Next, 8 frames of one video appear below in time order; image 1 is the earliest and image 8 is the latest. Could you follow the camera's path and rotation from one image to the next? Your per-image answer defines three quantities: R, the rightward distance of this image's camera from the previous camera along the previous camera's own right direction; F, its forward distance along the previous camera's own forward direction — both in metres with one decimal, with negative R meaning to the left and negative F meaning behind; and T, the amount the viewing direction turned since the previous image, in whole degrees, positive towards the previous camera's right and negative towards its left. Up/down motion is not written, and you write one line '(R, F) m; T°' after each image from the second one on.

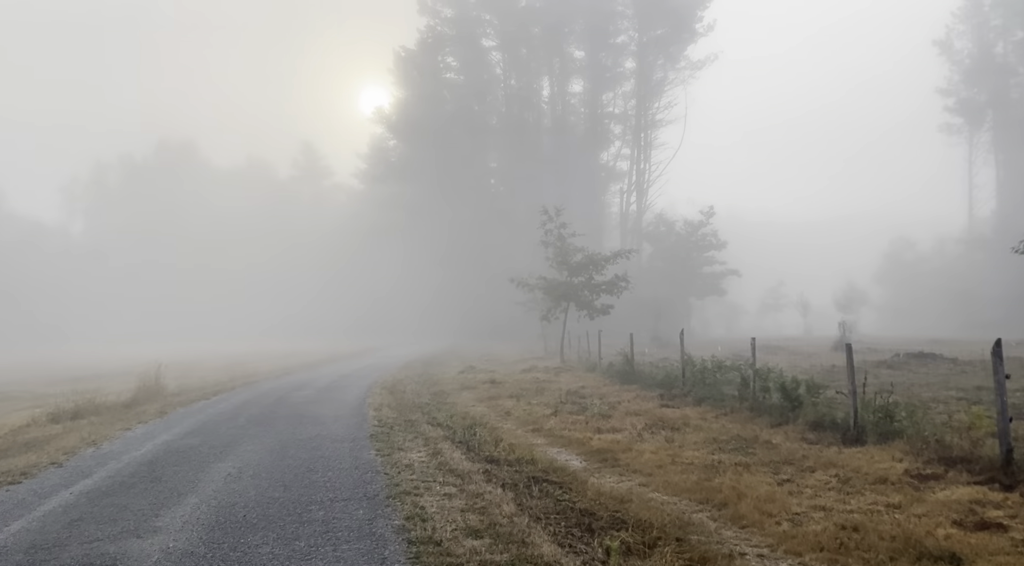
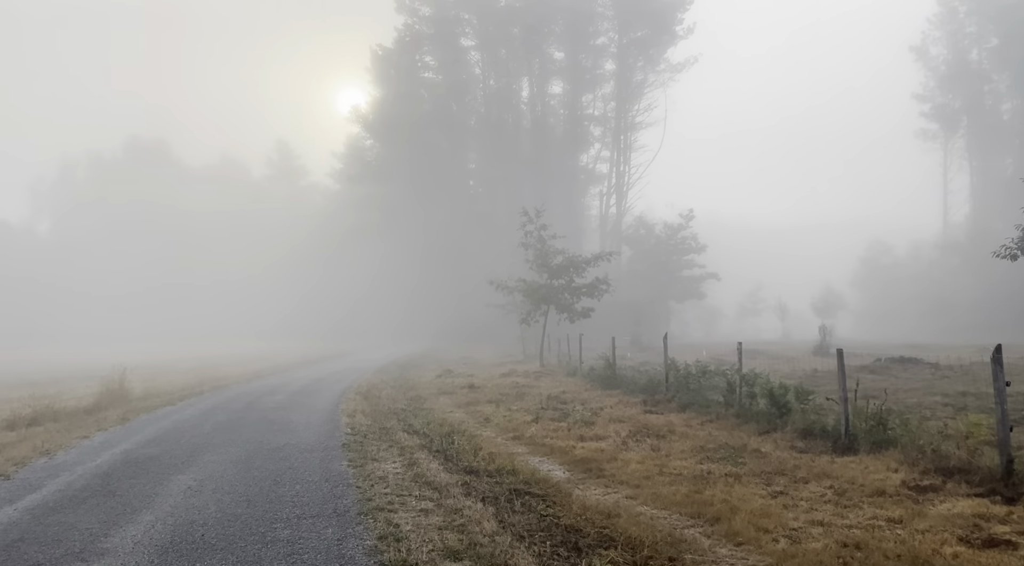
(0.0, +0.5) m; +2°
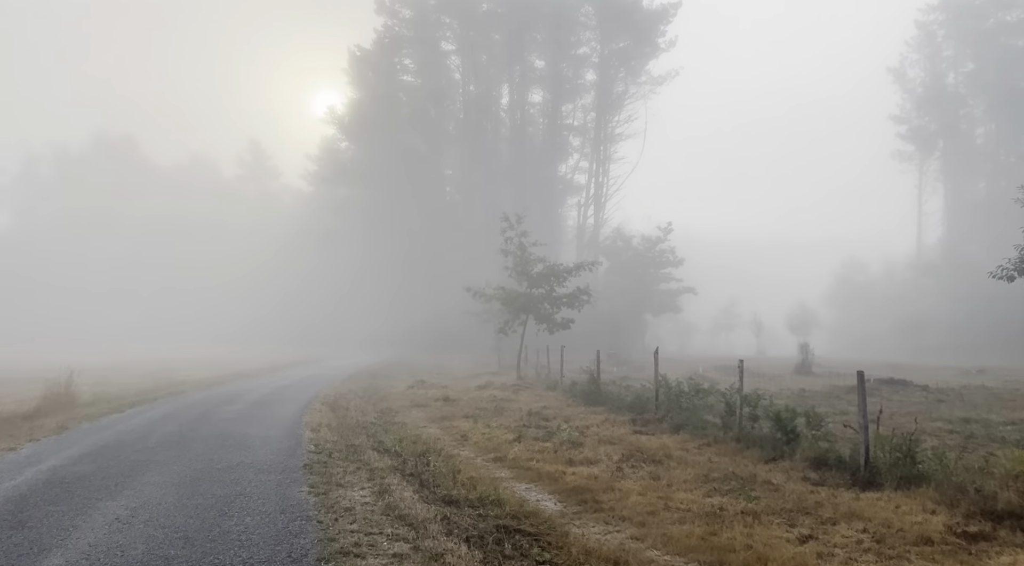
(-0.2, +1.2) m; +2°
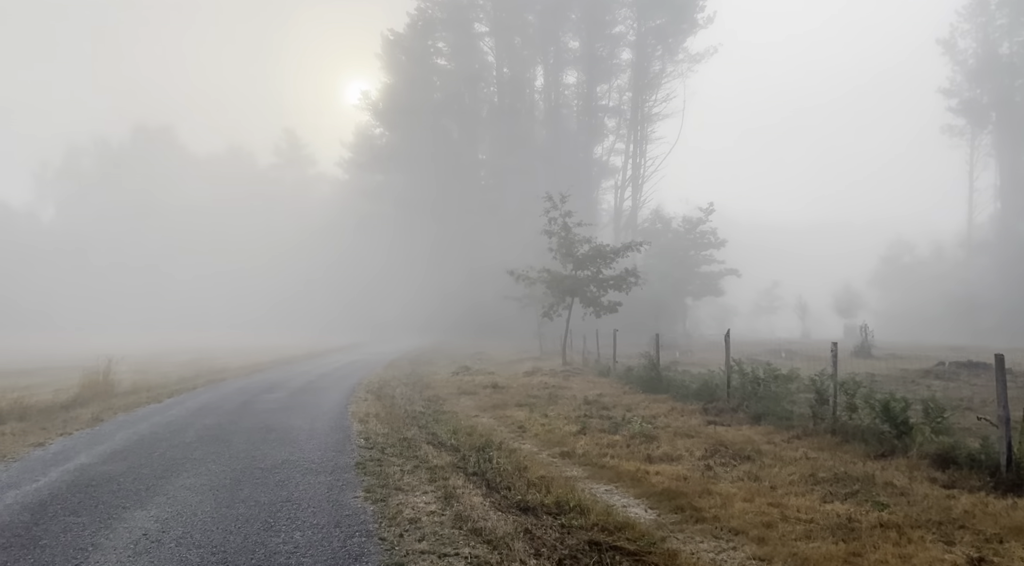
(-0.6, +1.3) m; -3°
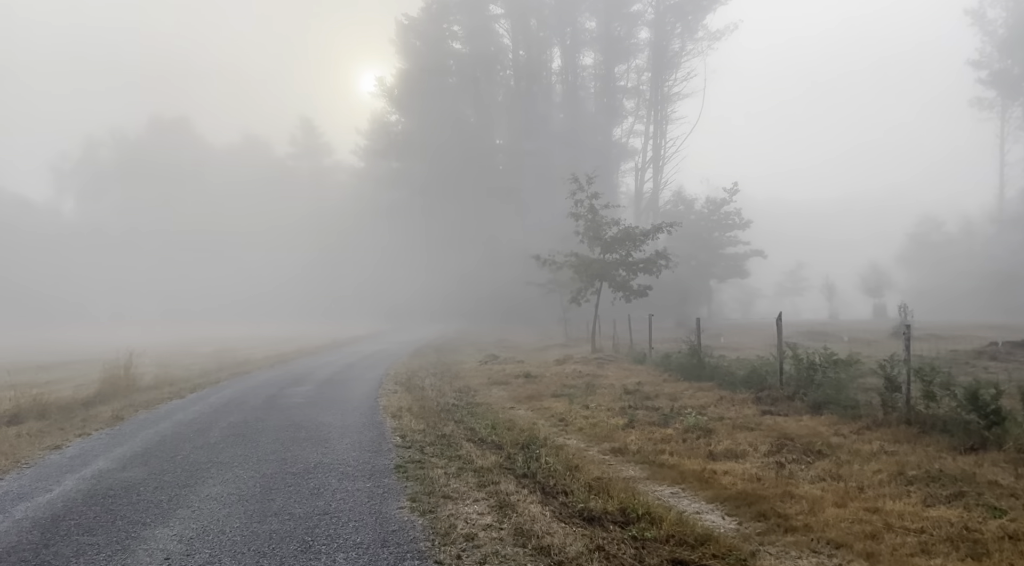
(-0.4, +0.9) m; -1°
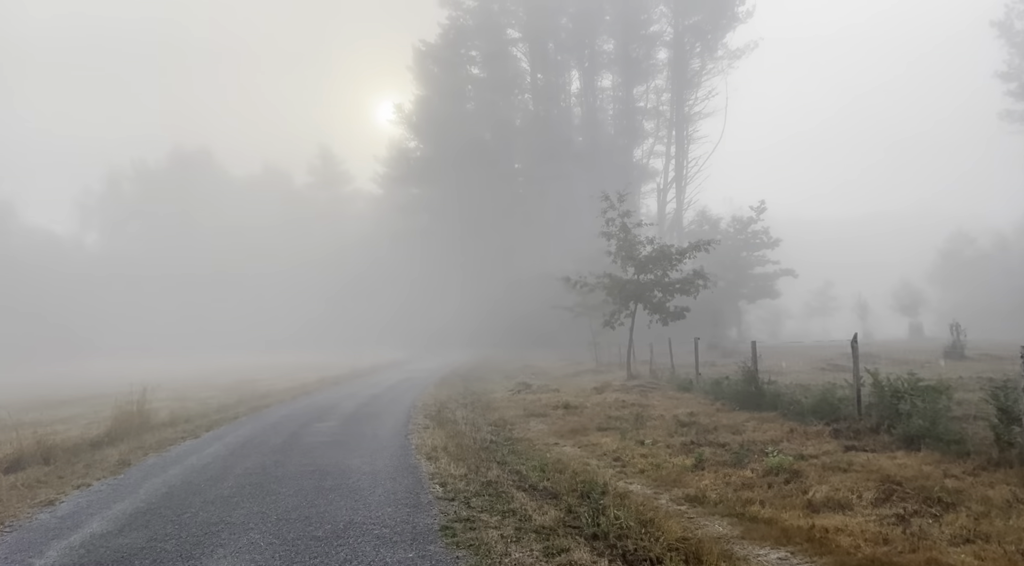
(-0.5, +1.4) m; -1°
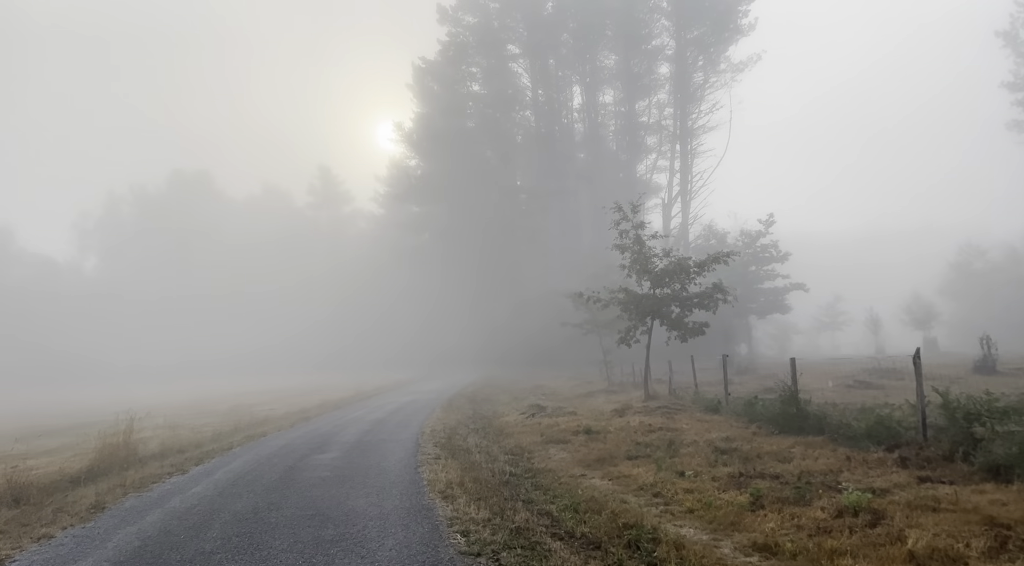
(-0.3, +1.4) m; 0°
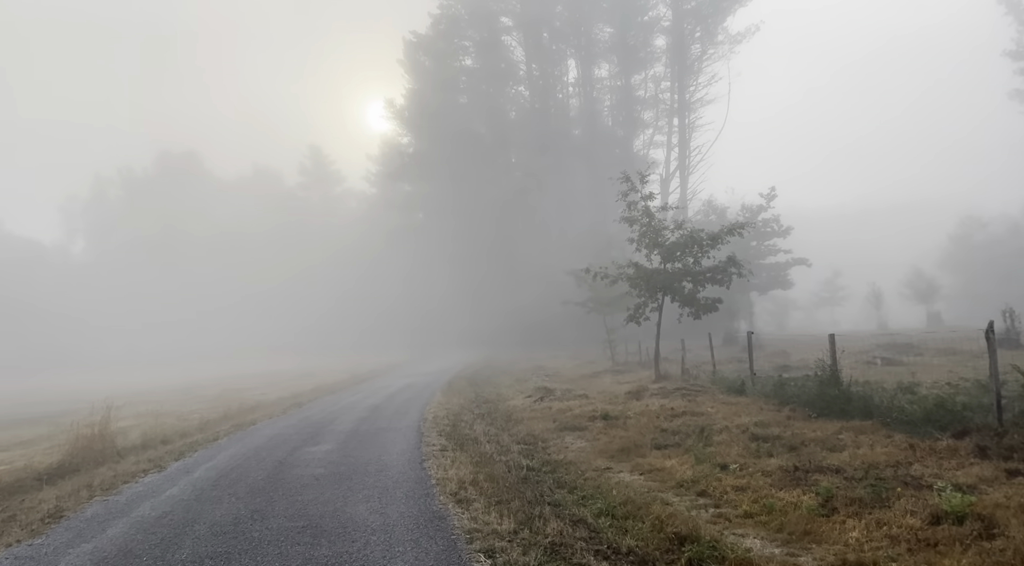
(-0.4, +1.6) m; +1°
